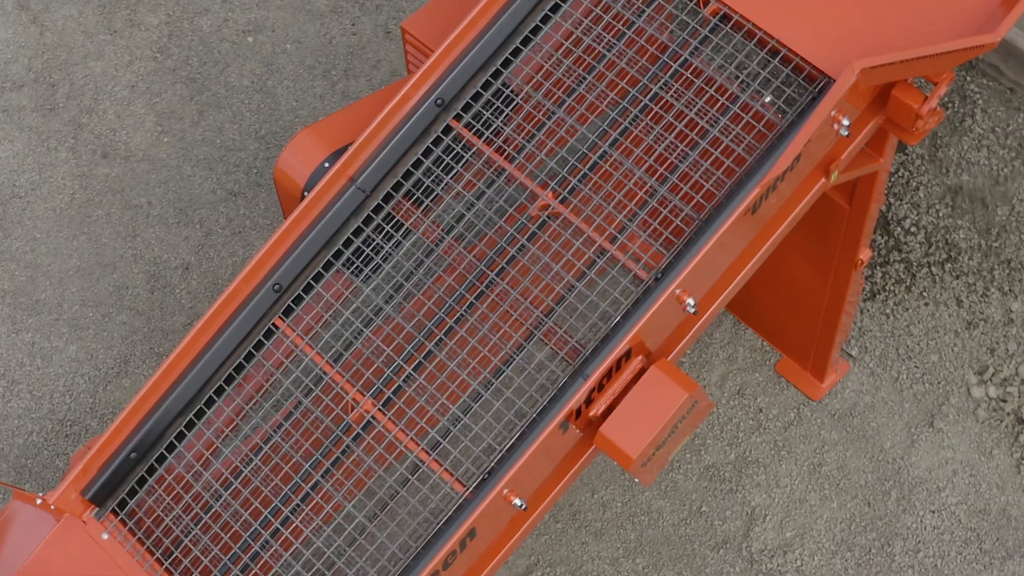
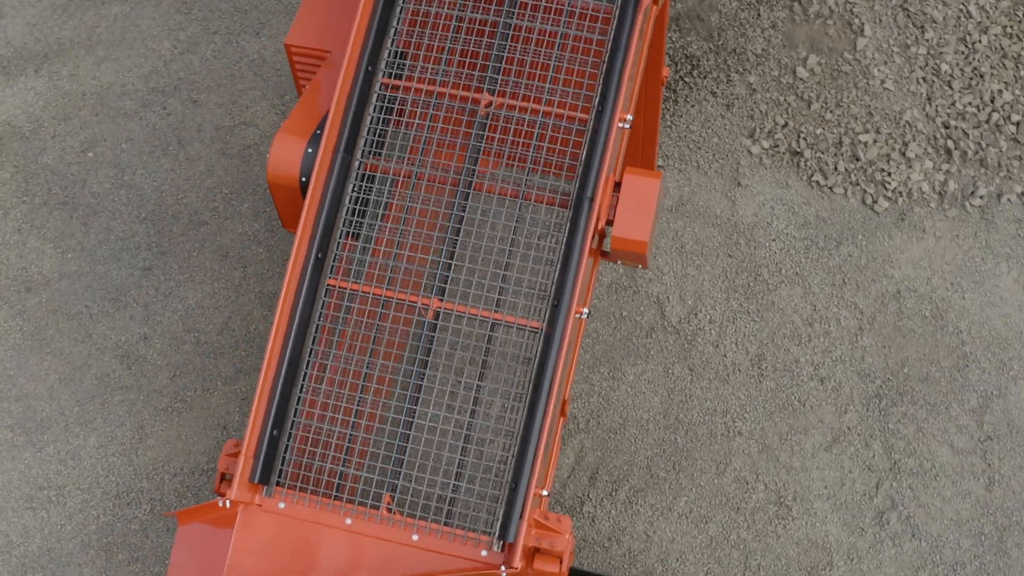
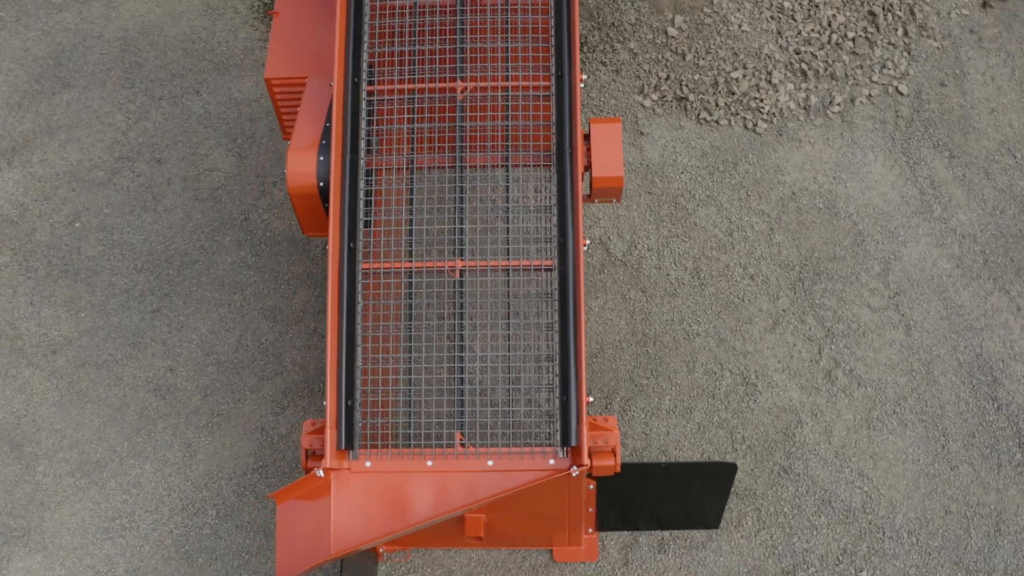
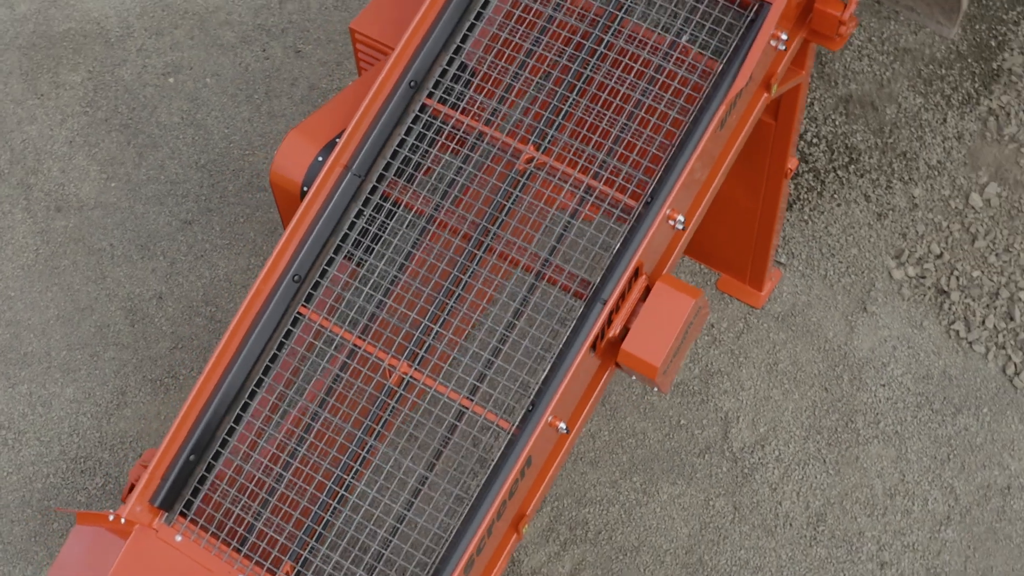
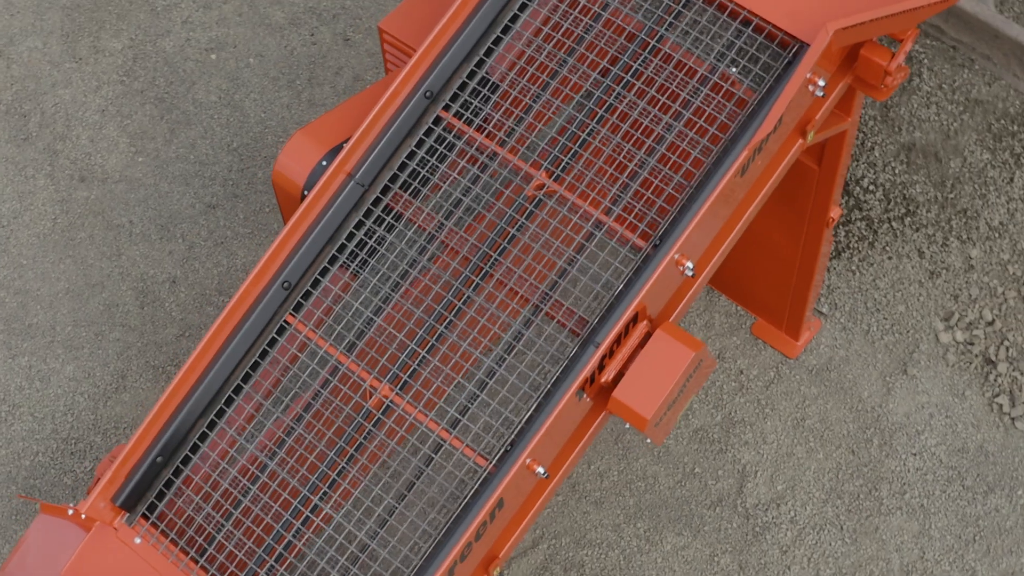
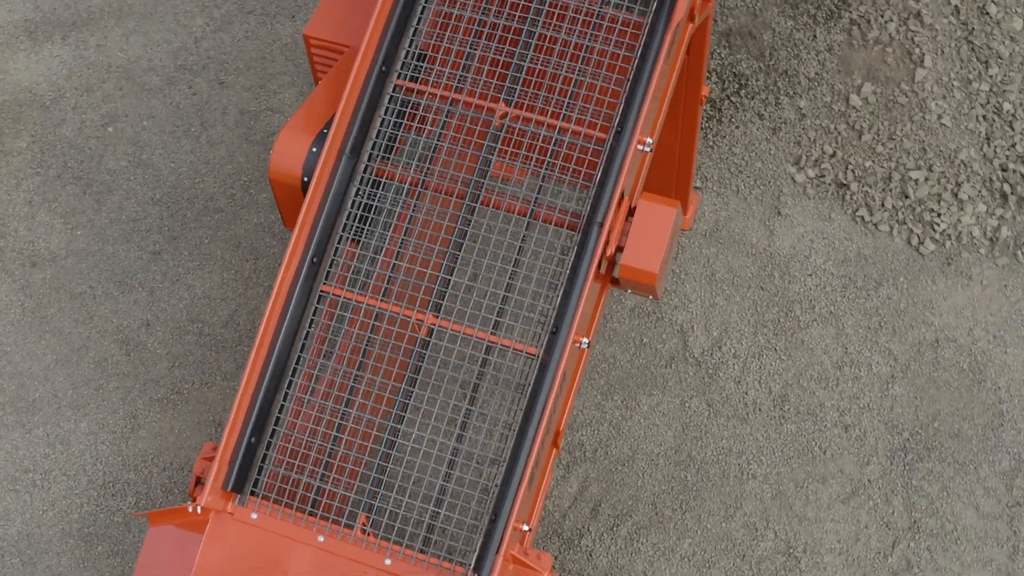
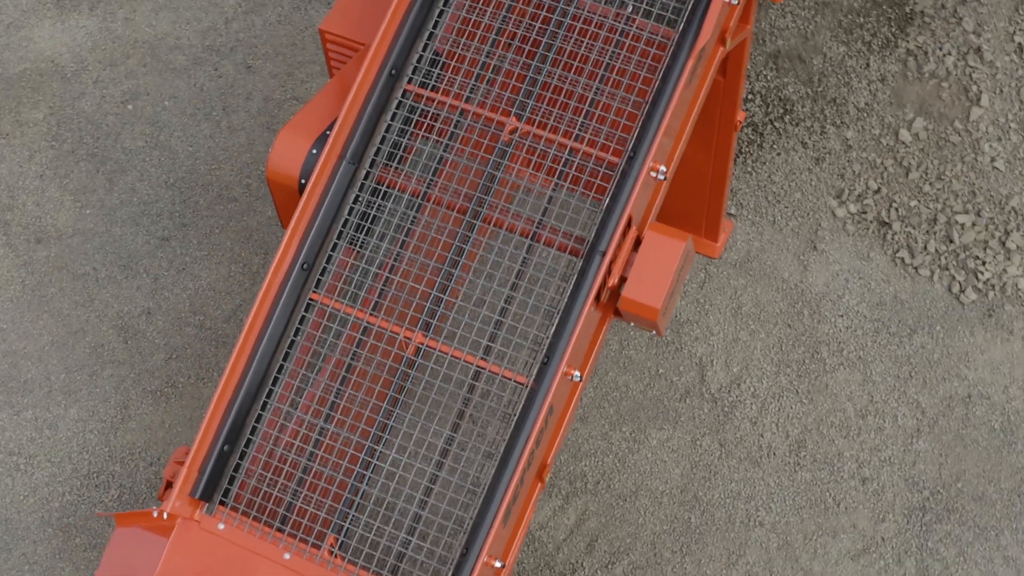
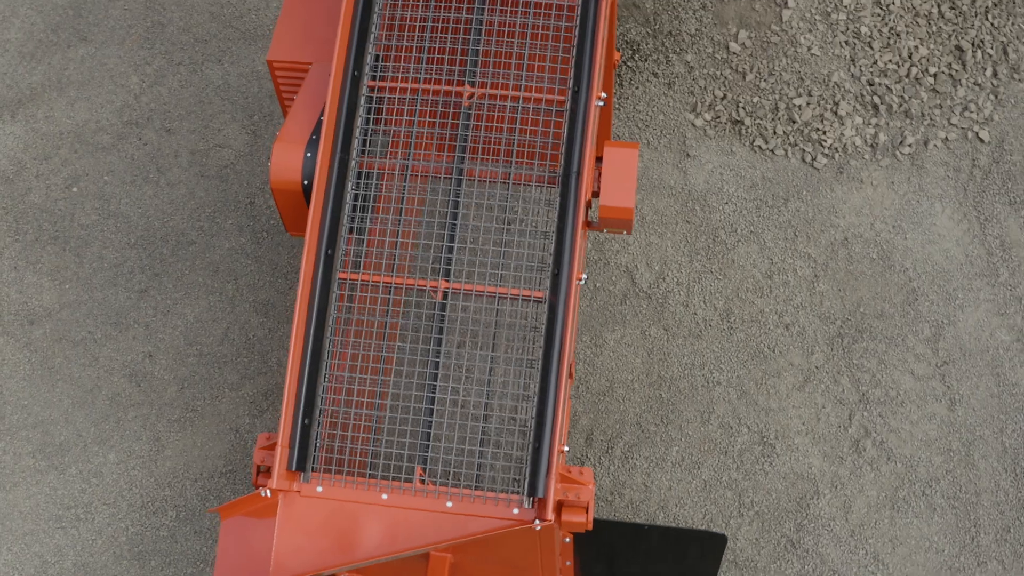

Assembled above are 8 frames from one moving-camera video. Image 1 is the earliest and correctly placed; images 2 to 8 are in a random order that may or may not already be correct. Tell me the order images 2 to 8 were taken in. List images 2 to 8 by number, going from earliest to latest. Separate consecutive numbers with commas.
5, 4, 7, 6, 2, 8, 3
